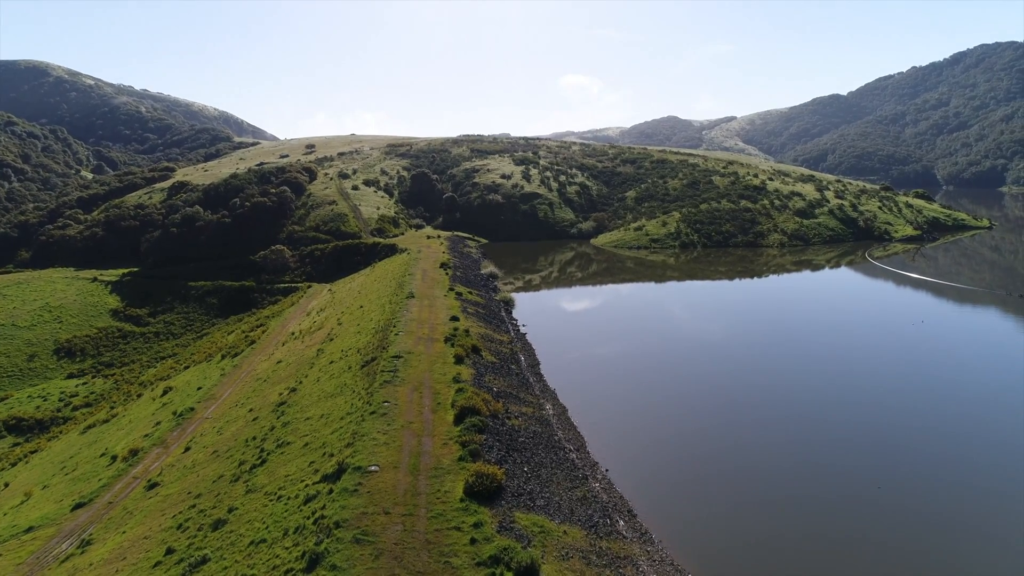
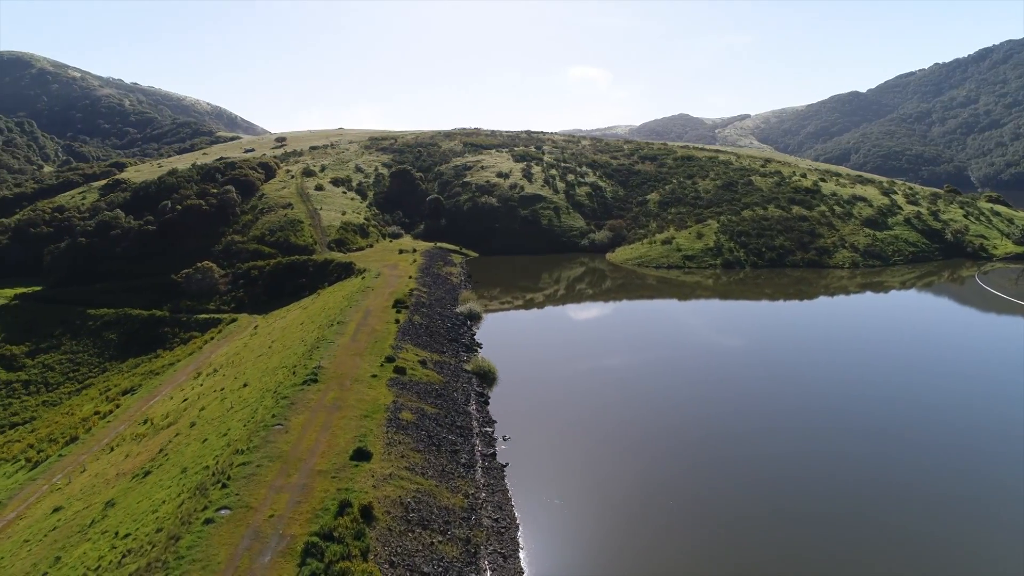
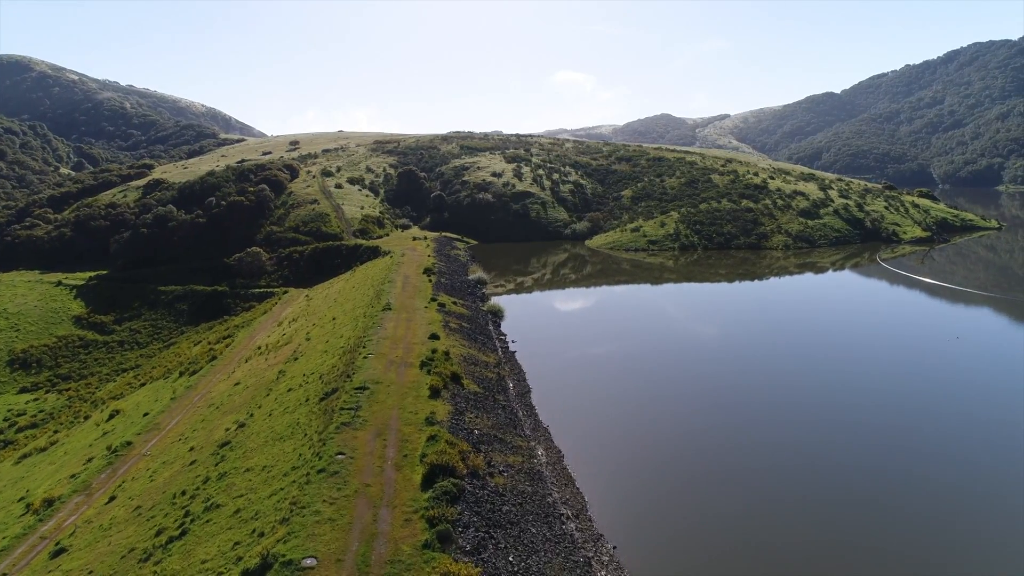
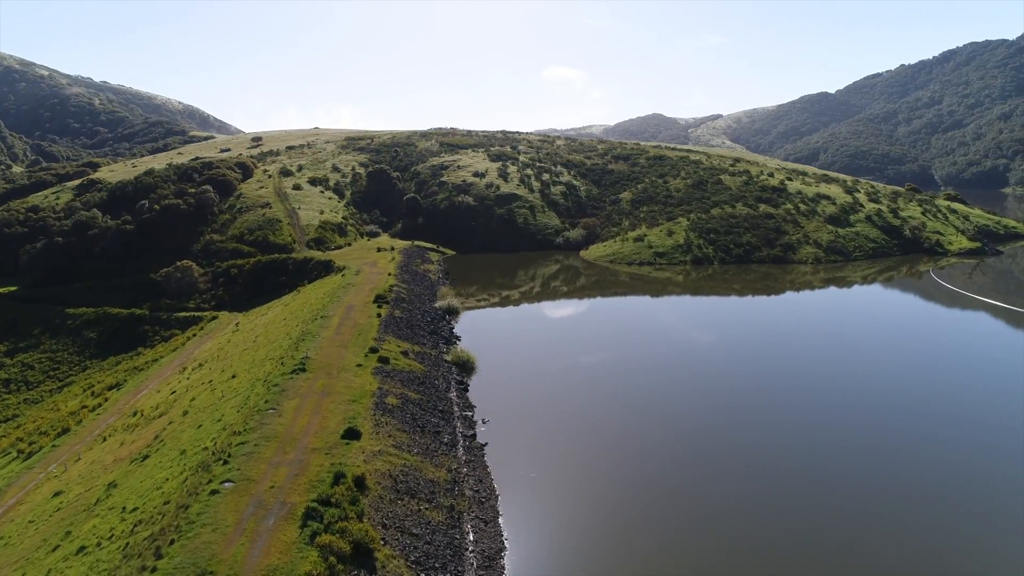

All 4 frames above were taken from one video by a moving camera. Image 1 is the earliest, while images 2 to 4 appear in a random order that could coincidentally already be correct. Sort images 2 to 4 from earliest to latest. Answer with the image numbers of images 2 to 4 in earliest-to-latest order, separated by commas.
3, 4, 2
